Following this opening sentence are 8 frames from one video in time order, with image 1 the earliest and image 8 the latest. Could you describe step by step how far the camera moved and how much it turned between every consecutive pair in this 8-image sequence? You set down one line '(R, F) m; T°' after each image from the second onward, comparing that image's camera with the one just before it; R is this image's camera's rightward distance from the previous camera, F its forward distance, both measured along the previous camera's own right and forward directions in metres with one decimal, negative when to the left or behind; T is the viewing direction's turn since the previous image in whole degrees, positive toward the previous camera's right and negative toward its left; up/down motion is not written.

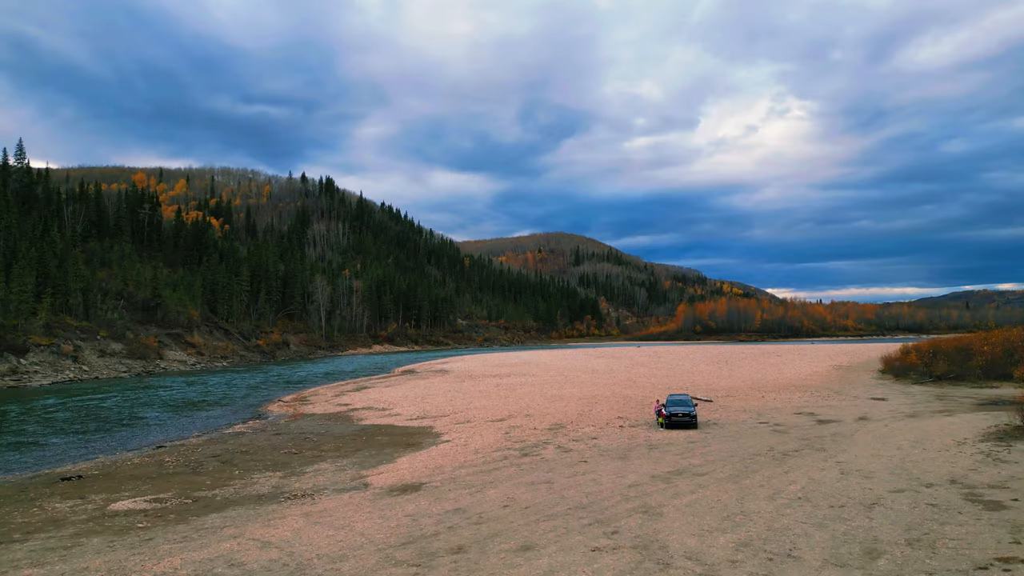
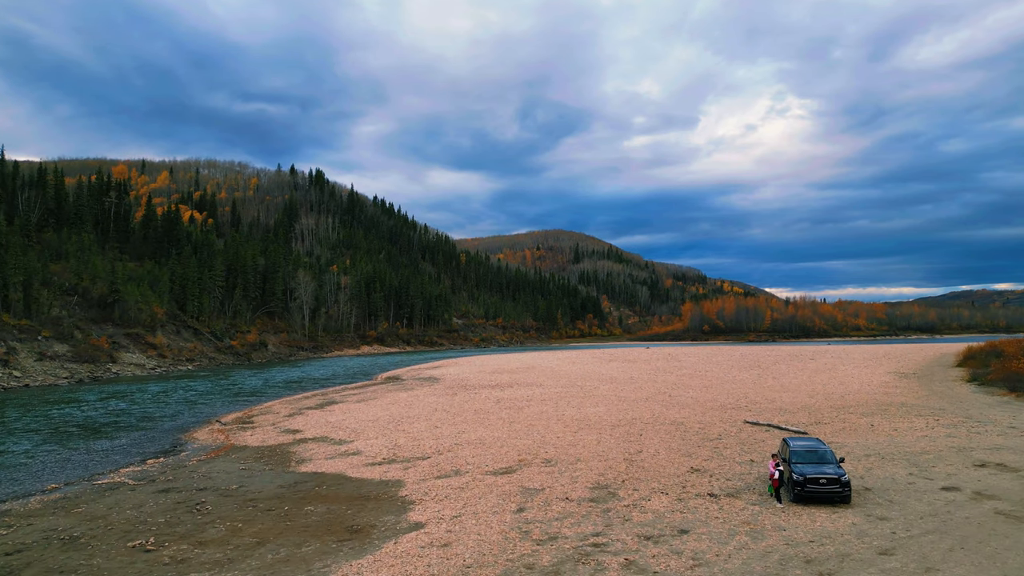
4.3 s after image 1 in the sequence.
(-0.4, +7.8) m; 0°
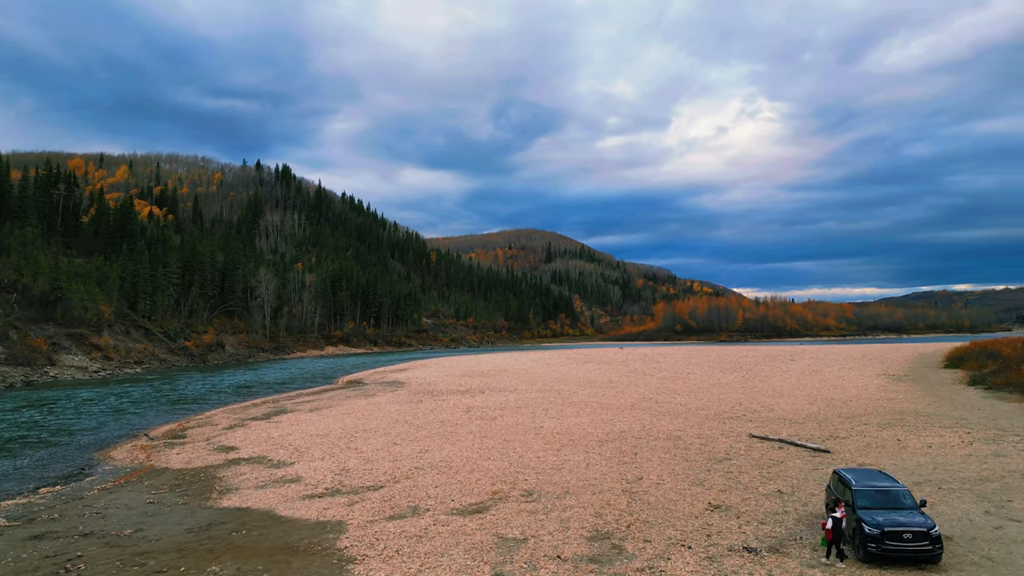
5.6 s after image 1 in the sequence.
(+0.1, +3.0) m; +3°
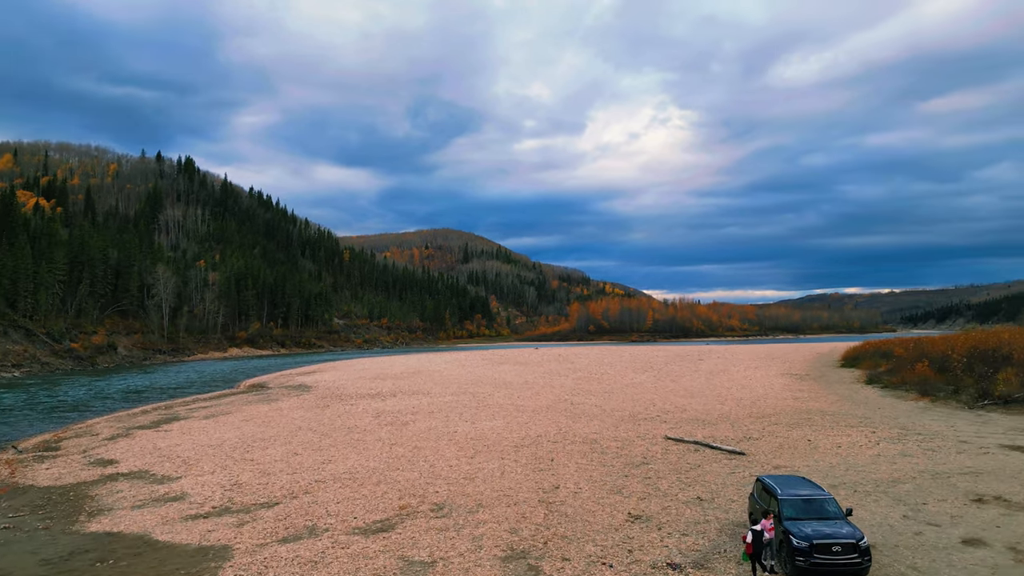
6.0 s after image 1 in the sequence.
(+0.3, +1.1) m; +8°
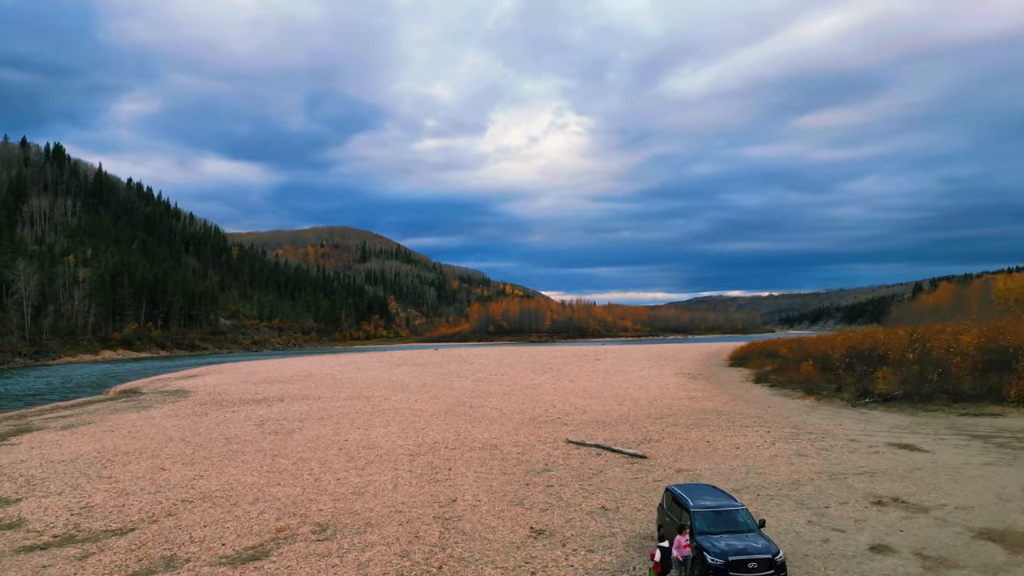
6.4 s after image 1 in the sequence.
(+0.2, +2.7) m; +11°
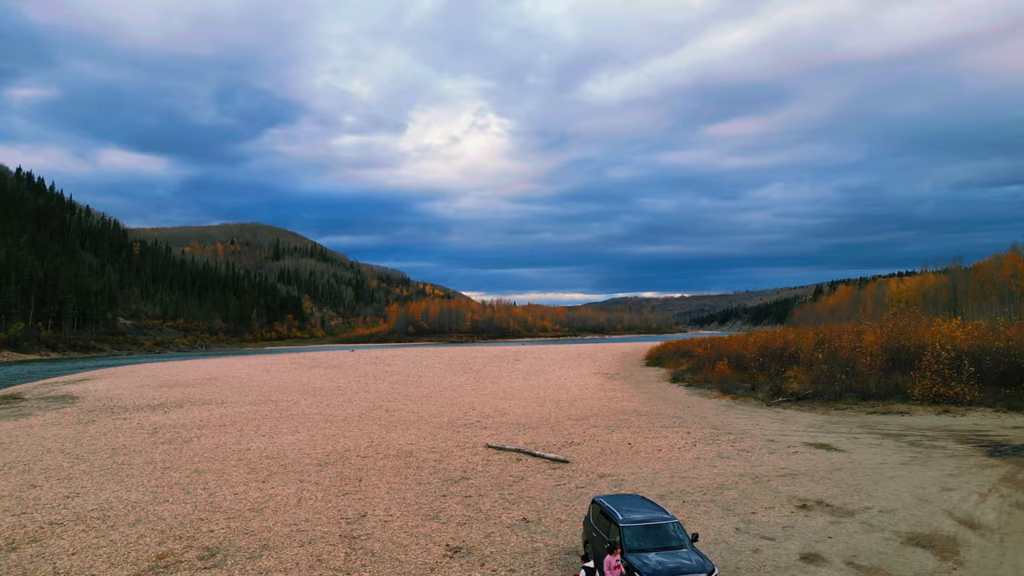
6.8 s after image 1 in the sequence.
(+0.2, +2.0) m; +9°
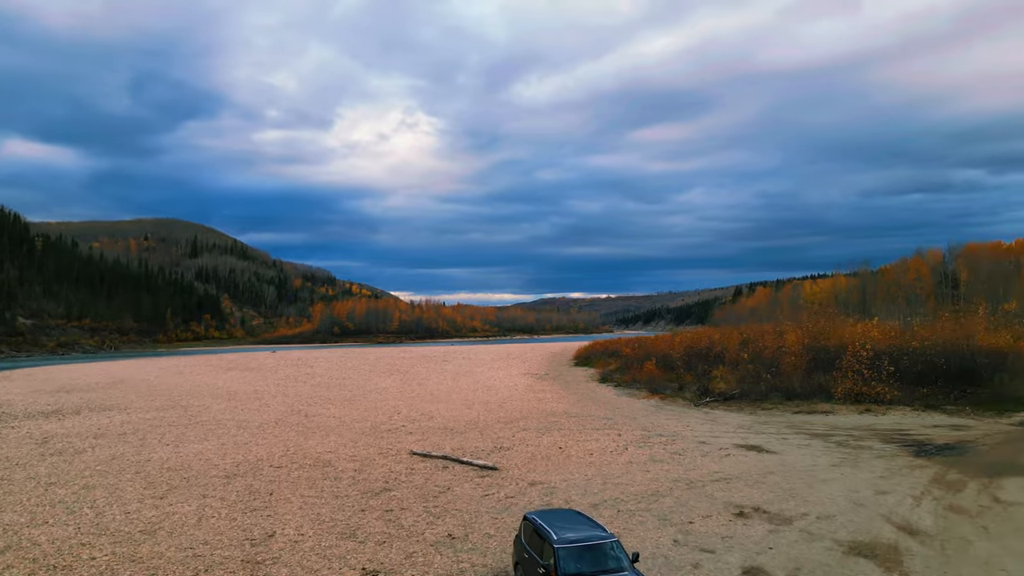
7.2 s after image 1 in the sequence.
(+0.1, +1.7) m; +8°
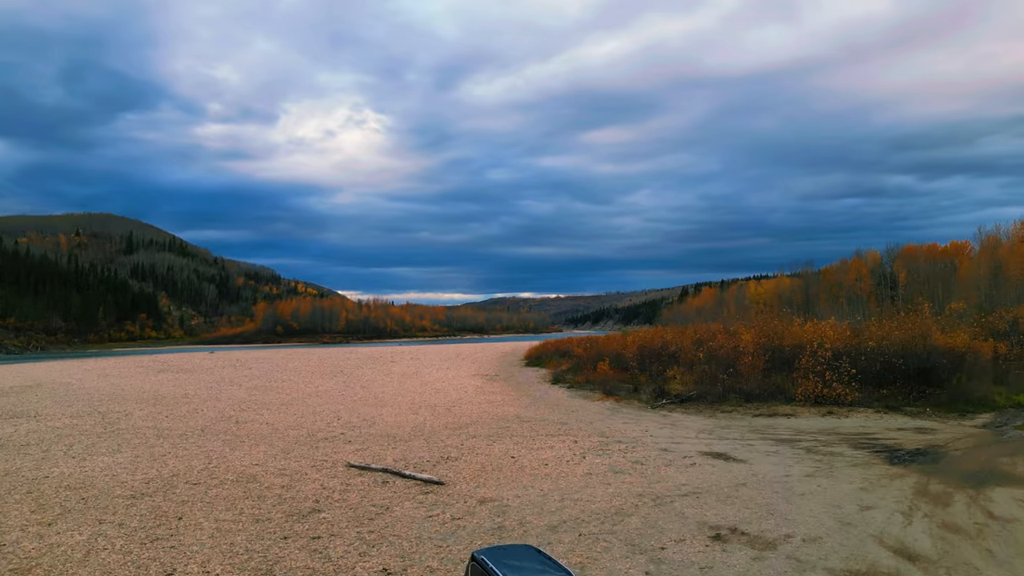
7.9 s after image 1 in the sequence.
(0.0, +2.2) m; +6°
